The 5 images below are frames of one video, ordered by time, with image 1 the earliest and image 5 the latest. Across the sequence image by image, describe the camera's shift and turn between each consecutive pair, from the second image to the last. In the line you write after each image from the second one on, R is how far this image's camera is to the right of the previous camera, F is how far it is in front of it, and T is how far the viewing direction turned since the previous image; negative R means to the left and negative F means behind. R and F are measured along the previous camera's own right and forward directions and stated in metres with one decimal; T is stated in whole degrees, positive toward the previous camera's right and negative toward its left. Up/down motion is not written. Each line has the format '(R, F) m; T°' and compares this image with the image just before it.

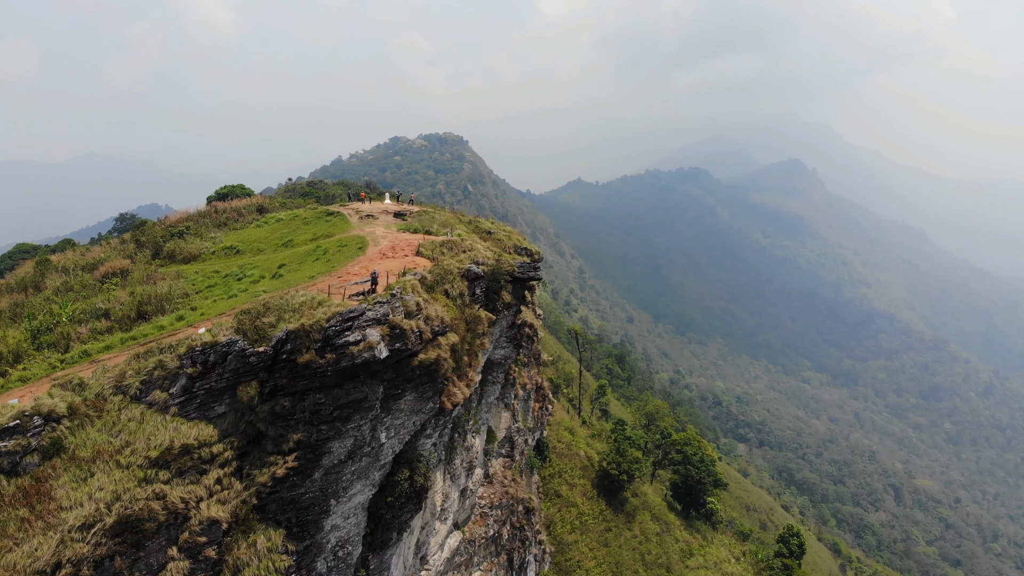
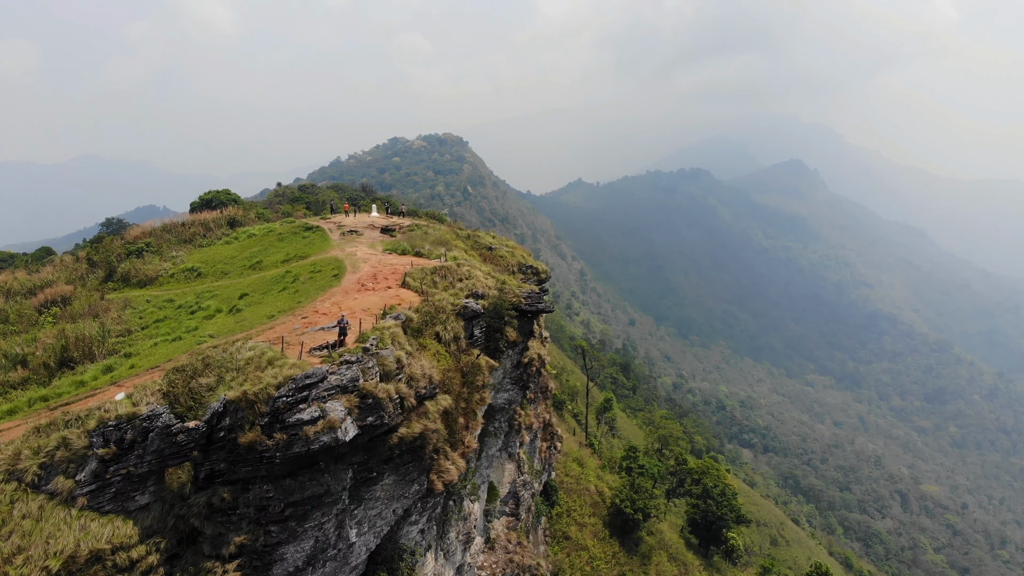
(-0.1, +1.1) m; 0°
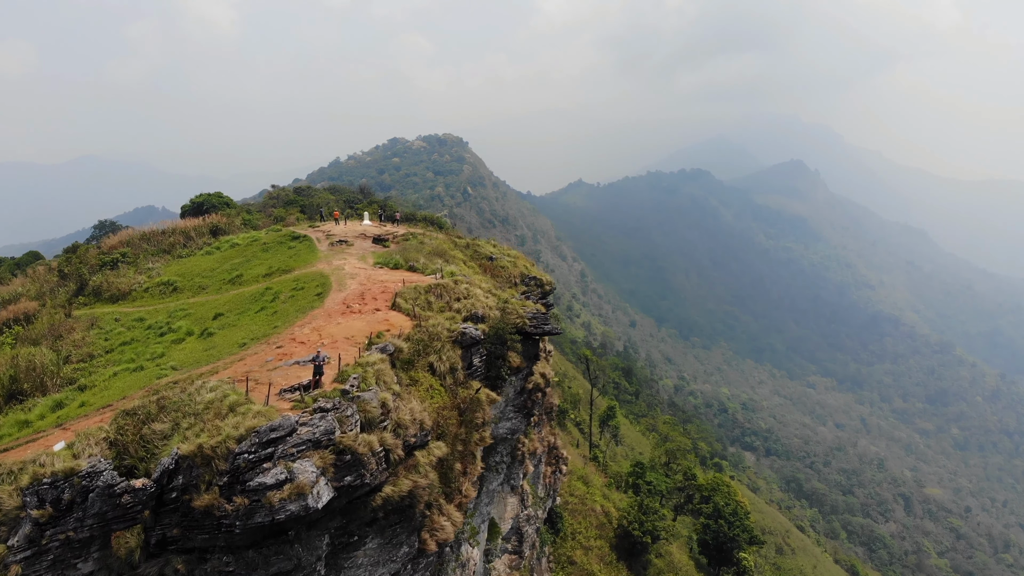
(0.0, +0.5) m; 0°
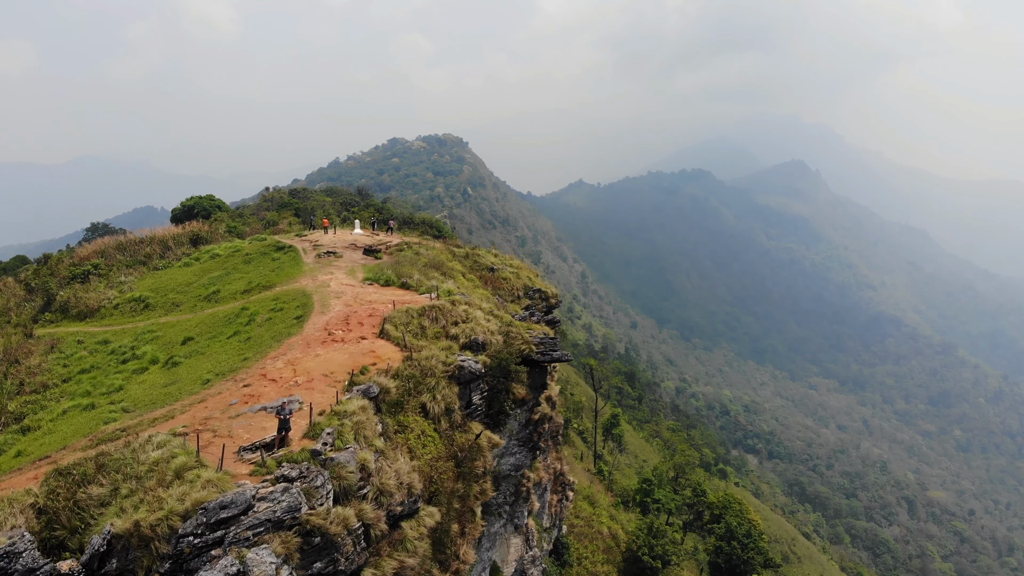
(0.0, +0.5) m; 0°
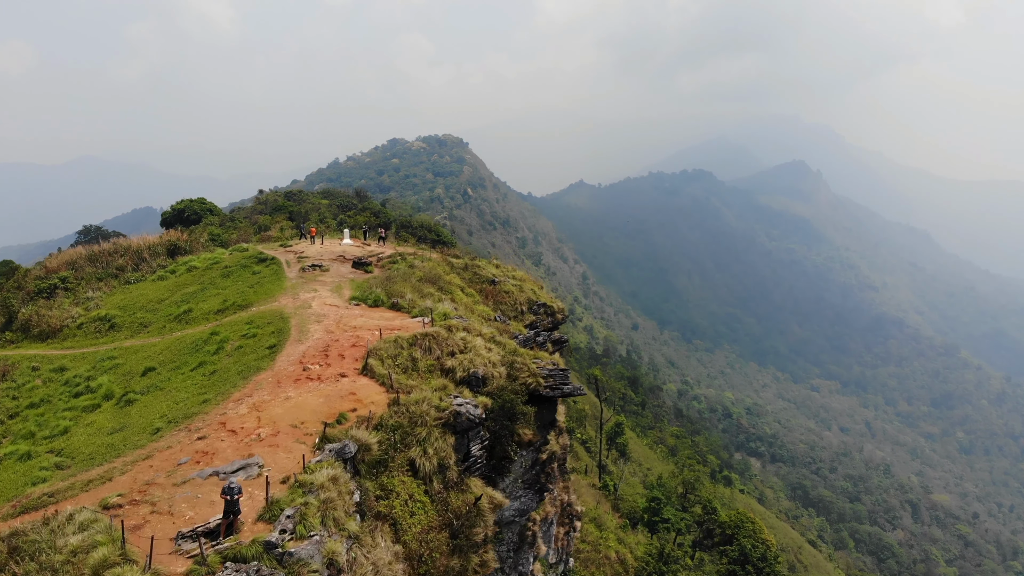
(0.0, +0.5) m; 0°
